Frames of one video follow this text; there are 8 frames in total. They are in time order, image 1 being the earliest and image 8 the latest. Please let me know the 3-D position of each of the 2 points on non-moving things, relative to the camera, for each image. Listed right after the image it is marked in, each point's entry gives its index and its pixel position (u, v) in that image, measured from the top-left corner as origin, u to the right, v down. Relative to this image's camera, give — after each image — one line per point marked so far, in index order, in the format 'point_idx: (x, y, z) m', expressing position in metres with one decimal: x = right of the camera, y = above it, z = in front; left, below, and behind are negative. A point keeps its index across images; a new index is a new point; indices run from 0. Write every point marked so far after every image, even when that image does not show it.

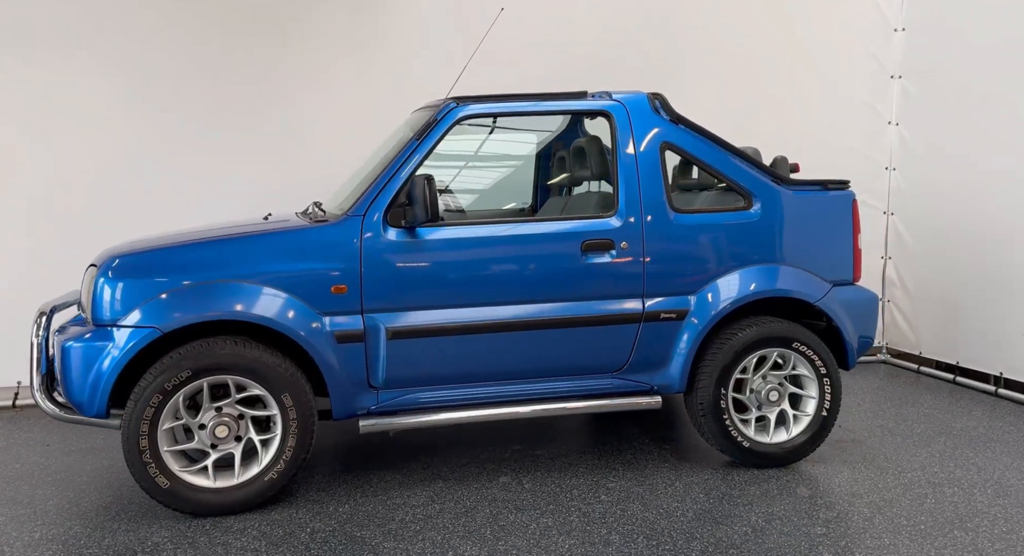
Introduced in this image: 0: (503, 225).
0: (0.0, +0.2, +3.2) m
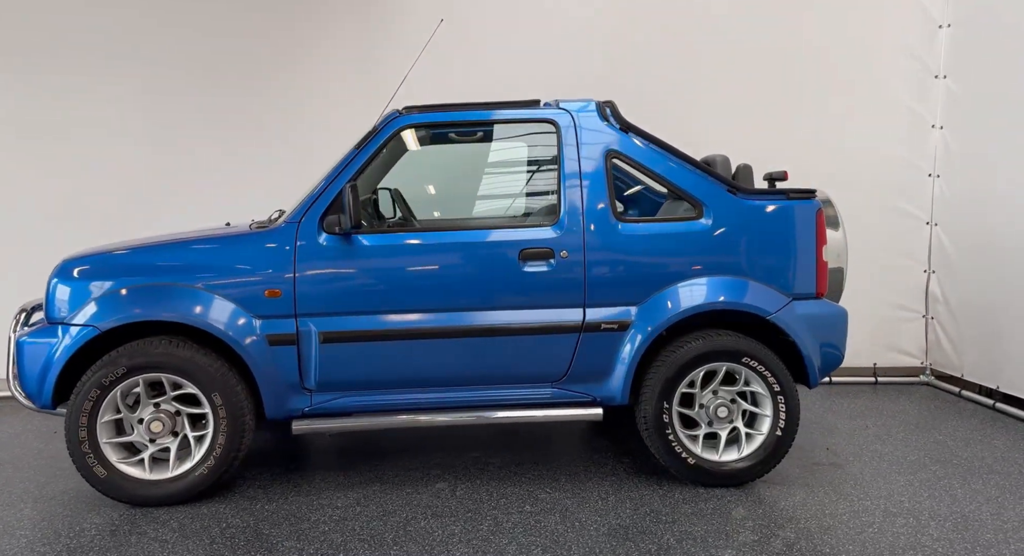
0: (-0.3, +0.2, +3.2) m
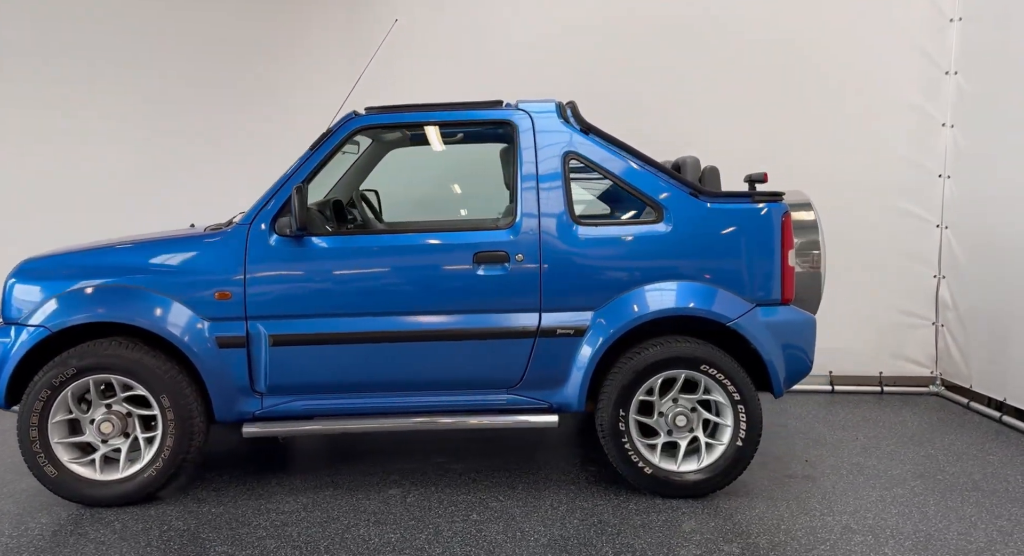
0: (-0.5, +0.2, +3.2) m
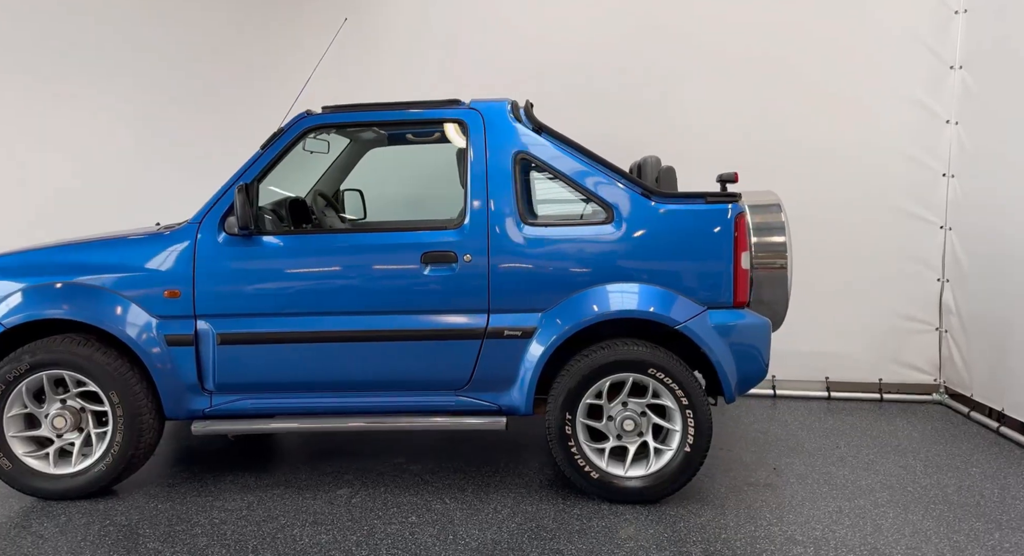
0: (-0.8, +0.2, +3.2) m
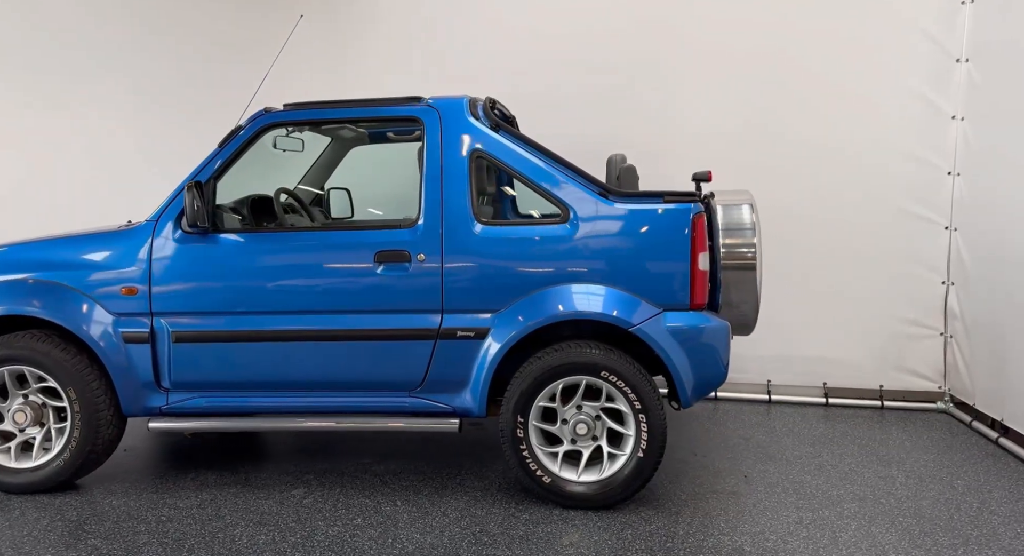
0: (-0.9, +0.2, +3.2) m
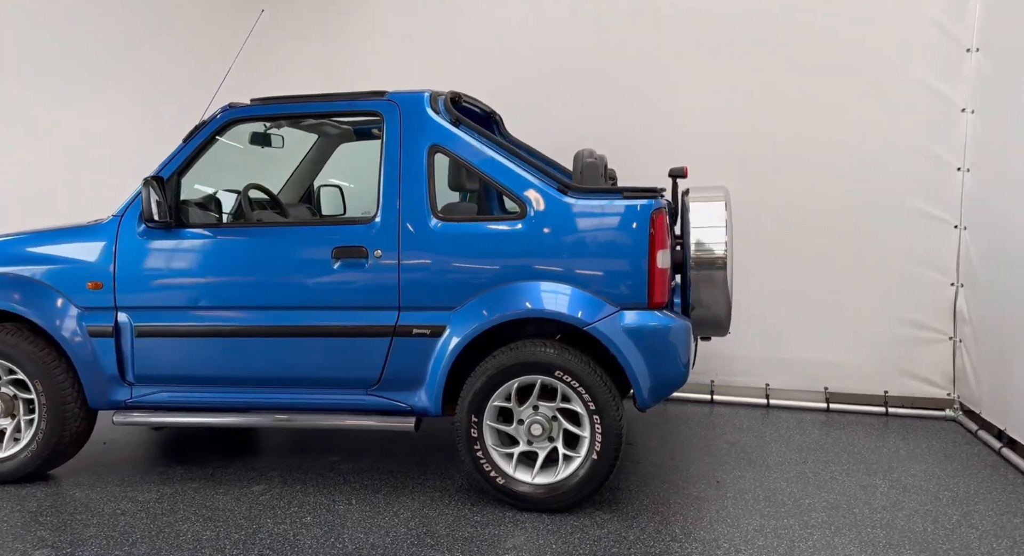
0: (-1.1, +0.2, +3.2) m
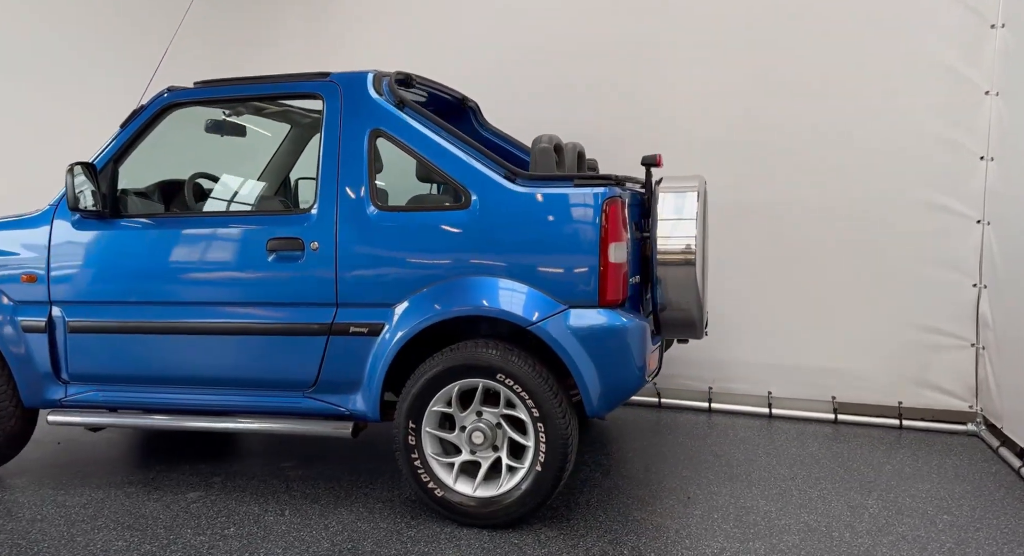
0: (-1.3, +0.2, +3.0) m
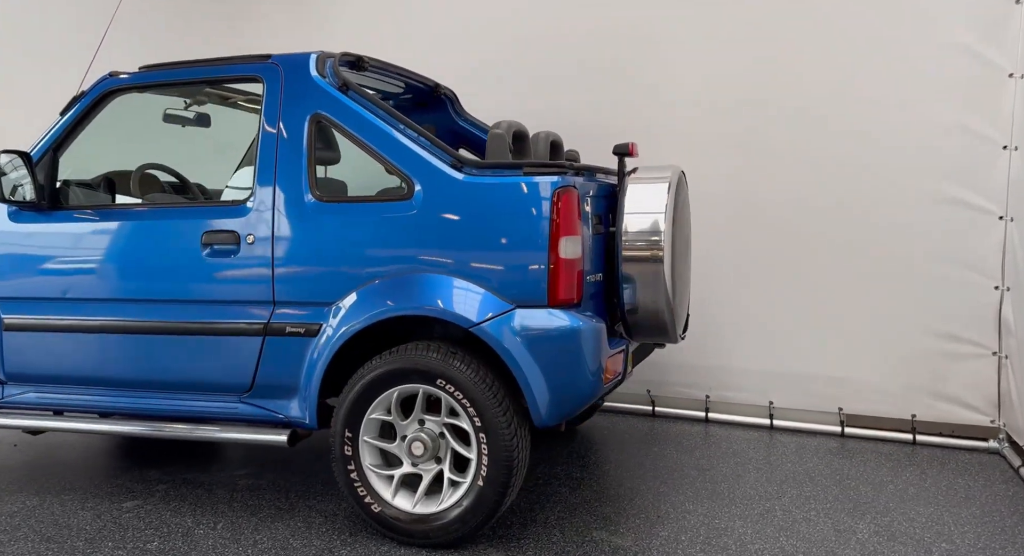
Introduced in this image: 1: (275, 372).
0: (-1.5, +0.3, +2.8) m
1: (-0.9, -0.4, +2.7) m
